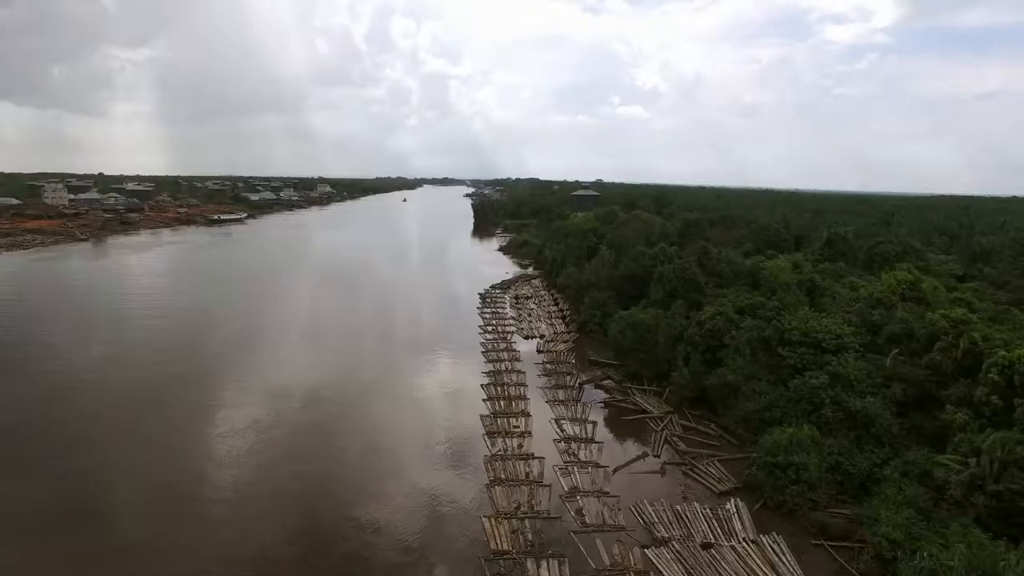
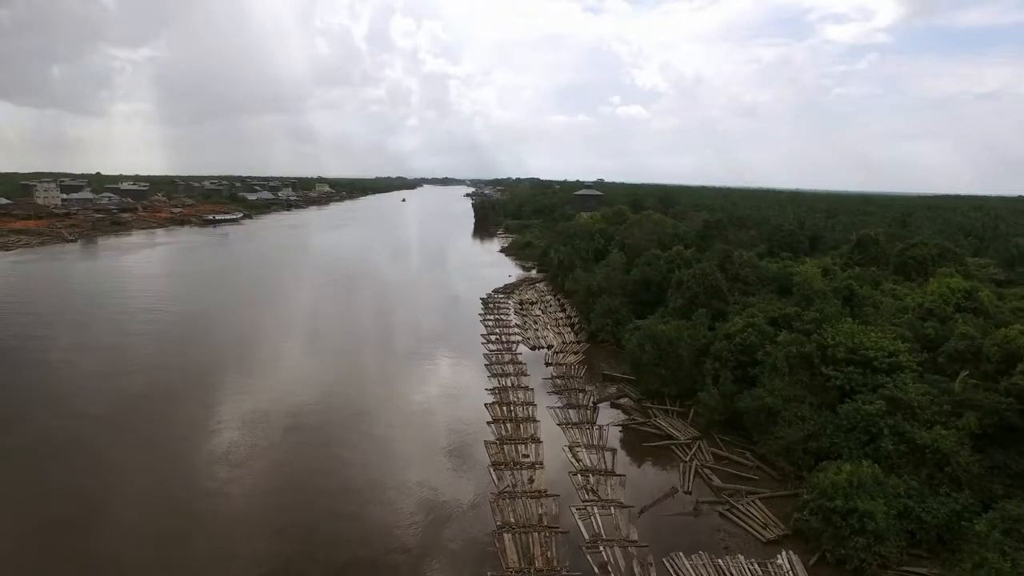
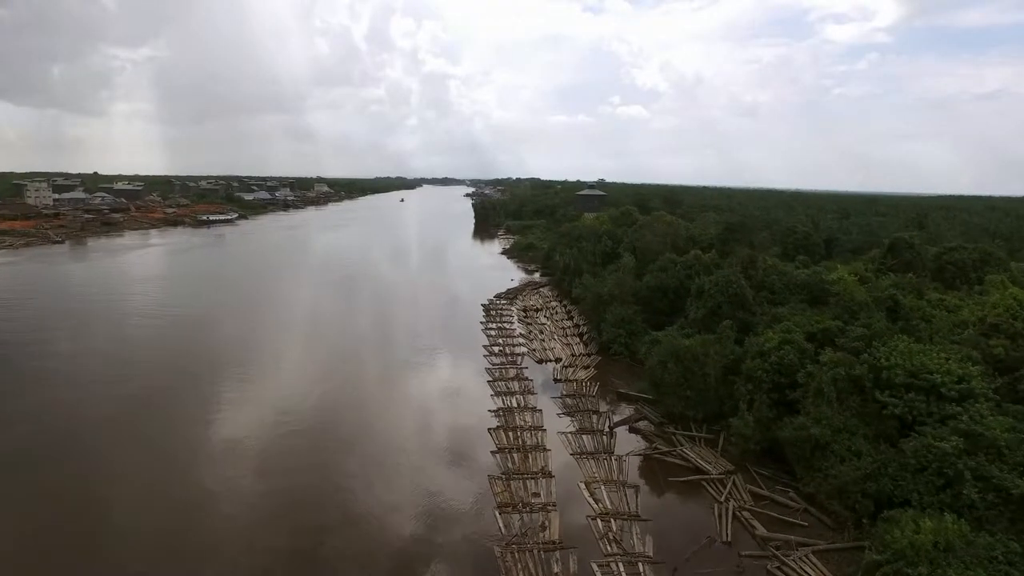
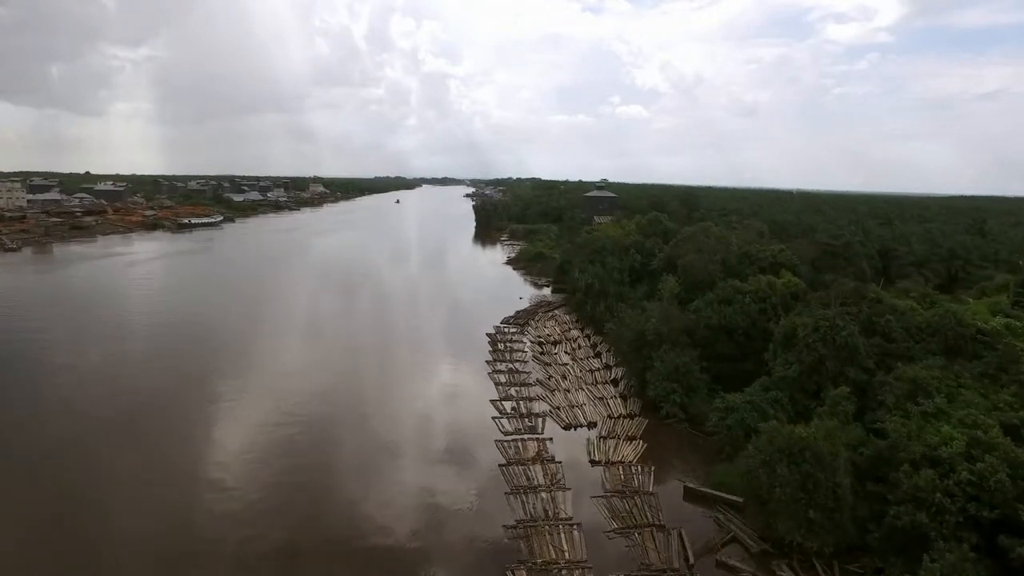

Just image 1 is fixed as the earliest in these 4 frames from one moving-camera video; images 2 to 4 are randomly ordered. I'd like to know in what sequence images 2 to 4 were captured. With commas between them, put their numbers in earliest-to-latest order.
2, 3, 4
